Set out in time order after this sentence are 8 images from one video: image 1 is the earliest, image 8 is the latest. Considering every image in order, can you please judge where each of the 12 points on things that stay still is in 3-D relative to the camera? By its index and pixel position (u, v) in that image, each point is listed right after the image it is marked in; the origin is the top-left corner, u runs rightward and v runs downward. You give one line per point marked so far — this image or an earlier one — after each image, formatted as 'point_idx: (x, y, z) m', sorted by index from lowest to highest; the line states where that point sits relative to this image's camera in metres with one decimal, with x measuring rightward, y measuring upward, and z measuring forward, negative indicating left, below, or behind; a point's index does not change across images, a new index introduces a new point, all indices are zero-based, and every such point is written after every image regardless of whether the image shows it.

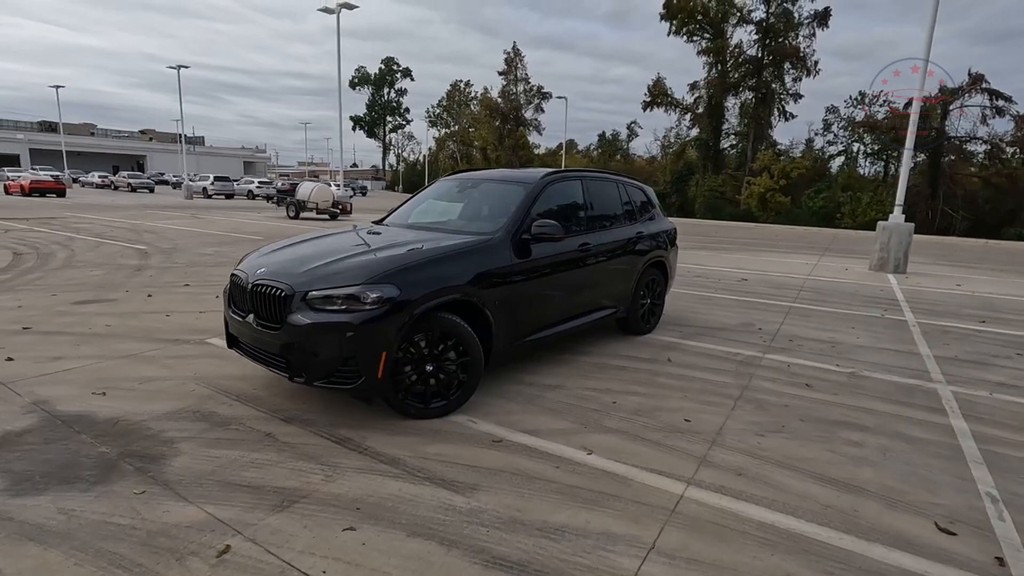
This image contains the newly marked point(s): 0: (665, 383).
0: (+1.5, -0.9, +5.1) m
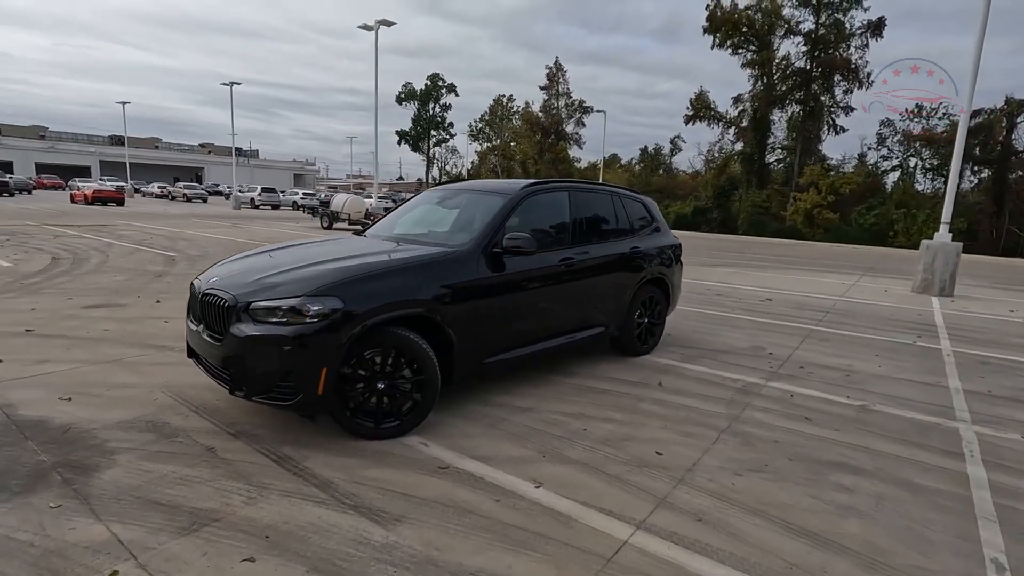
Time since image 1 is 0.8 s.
0: (+1.2, -1.1, +4.8) m
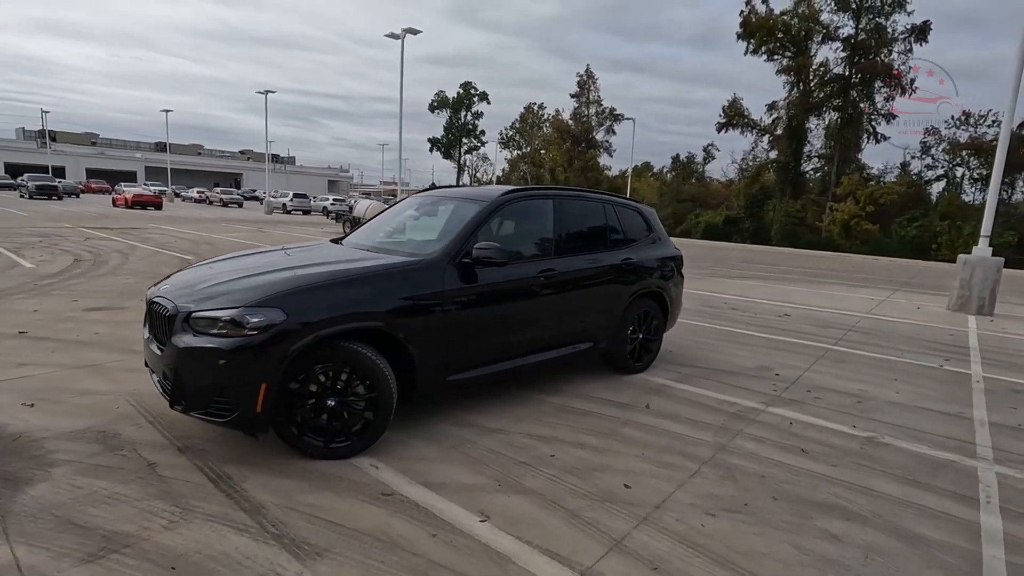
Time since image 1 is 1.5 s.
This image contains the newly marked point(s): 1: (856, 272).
0: (+0.9, -1.2, +4.4) m
1: (+12.7, +0.6, +19.7) m
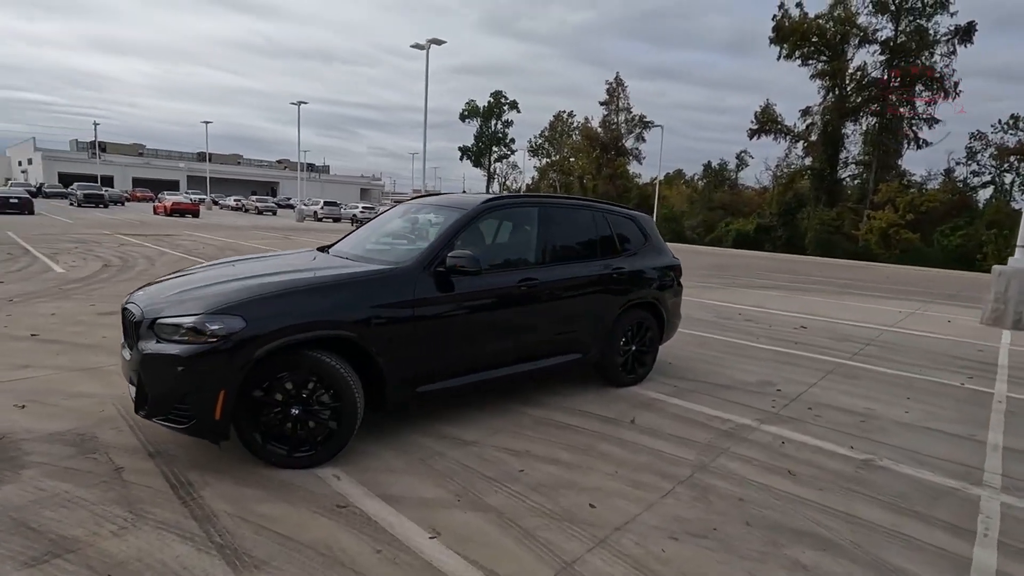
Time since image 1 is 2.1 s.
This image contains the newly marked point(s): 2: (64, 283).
0: (+0.7, -1.3, +4.2) m
1: (+13.4, +0.2, +18.9) m
2: (-9.3, +0.1, +11.1) m
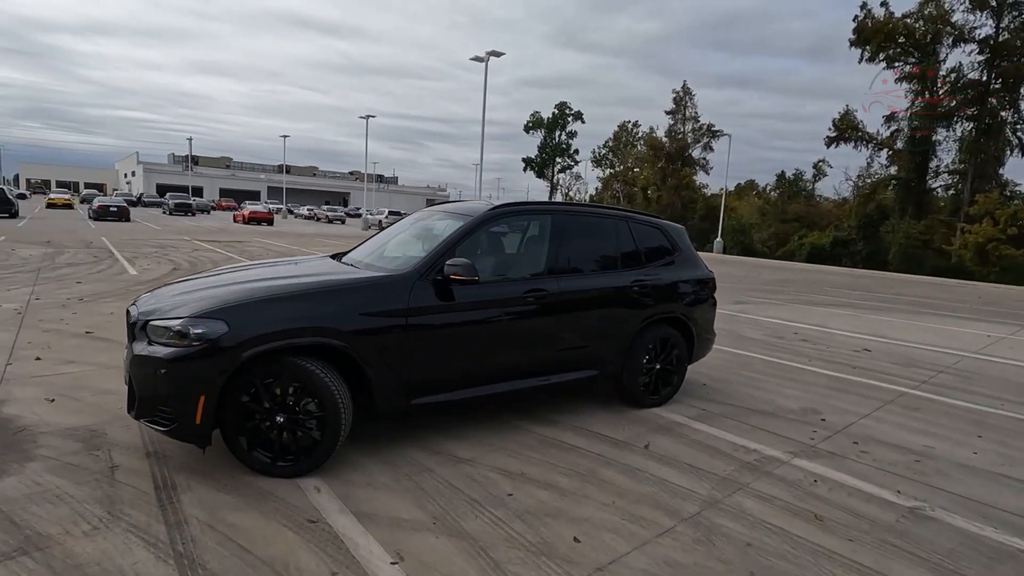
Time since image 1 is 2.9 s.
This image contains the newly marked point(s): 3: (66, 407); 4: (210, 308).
0: (+0.7, -1.4, +3.9) m
1: (+15.0, -0.5, +17.0) m
2: (-8.5, +0.1, +11.9) m
3: (-4.0, -1.1, +4.7) m
4: (-2.0, -0.1, +3.5) m
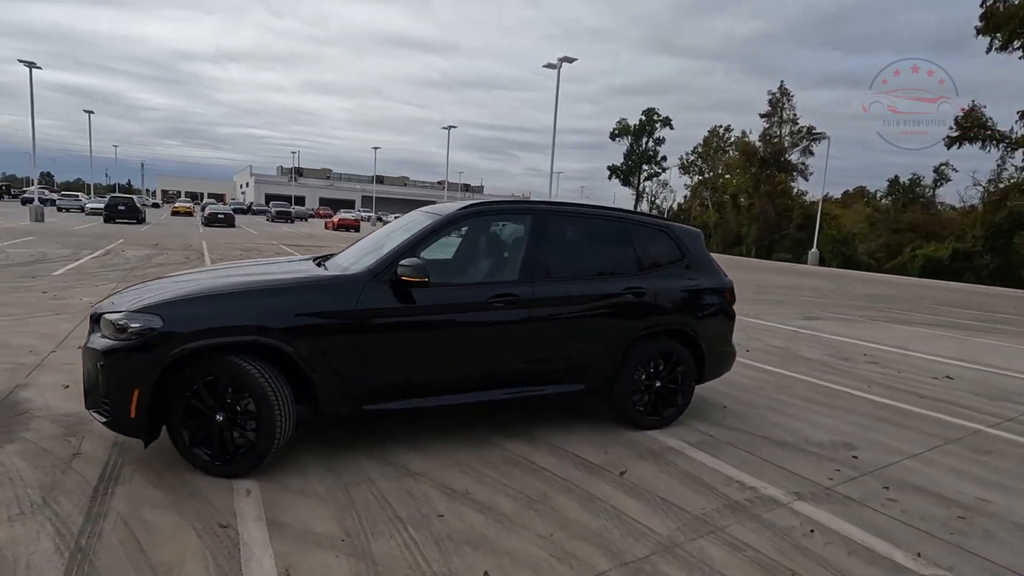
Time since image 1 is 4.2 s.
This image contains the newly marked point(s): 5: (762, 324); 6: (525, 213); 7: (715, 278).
0: (+0.3, -1.4, +3.5) m
1: (+16.5, -1.1, +14.2) m
2: (-7.4, +0.1, +12.8) m
3: (-4.2, -1.0, +5.1) m
4: (-2.4, -0.1, +3.5) m
5: (+5.0, -0.7, +10.7) m
6: (+0.1, +0.6, +4.6) m
7: (+2.0, +0.1, +5.2) m
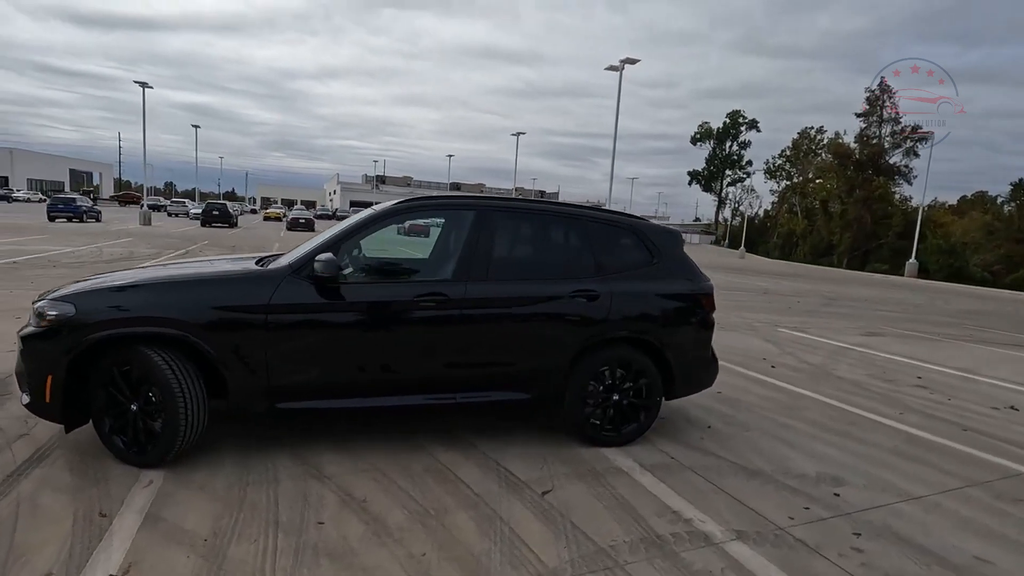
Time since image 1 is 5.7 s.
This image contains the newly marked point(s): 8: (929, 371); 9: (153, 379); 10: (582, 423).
0: (-0.4, -1.4, +3.2) m
1: (+17.2, -1.6, +11.5) m
2: (-6.7, +0.2, +13.6) m
3: (-4.5, -0.9, +5.4) m
4: (-3.0, 0.0, +3.7) m
5: (+5.3, -0.9, +9.7) m
6: (-0.3, +0.6, +4.4) m
7: (+1.6, 0.0, +4.7) m
8: (+6.1, -1.2, +7.8) m
9: (-2.4, -0.6, +3.6) m
10: (+0.6, -1.1, +4.4) m
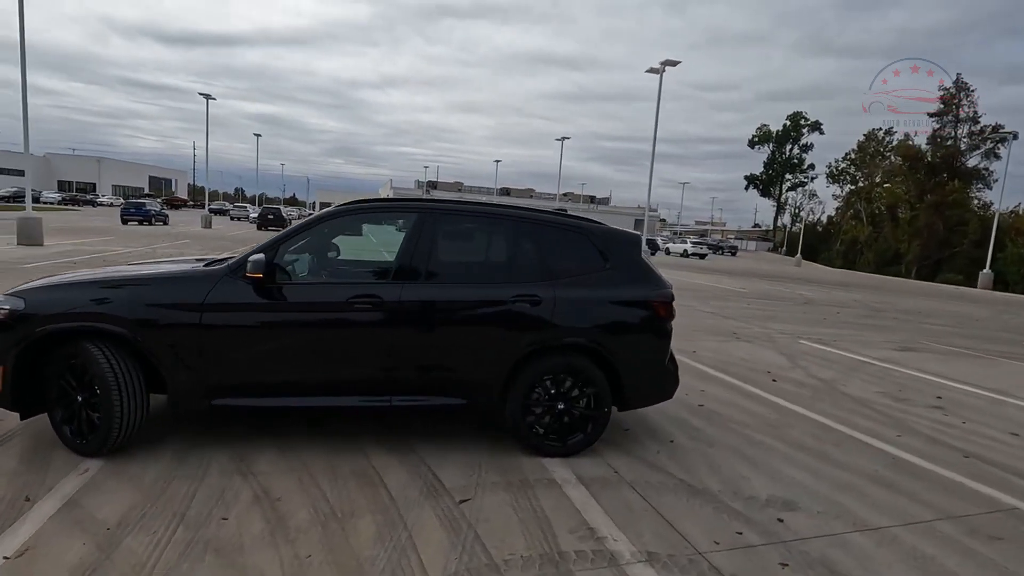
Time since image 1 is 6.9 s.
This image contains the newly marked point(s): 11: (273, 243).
0: (-1.0, -1.4, +3.2) m
1: (+17.3, -2.0, +9.8) m
2: (-6.2, +0.1, +14.1) m
3: (-4.9, -0.9, +5.8) m
4: (-3.5, 0.0, +3.9) m
5: (+5.3, -1.1, +9.1) m
6: (-0.7, +0.6, +4.4) m
7: (+1.2, 0.0, +4.5) m
8: (+5.9, -1.4, +7.1) m
9: (-2.9, -0.6, +3.8) m
10: (+0.1, -1.1, +4.3) m
11: (-1.7, +0.3, +4.2) m
